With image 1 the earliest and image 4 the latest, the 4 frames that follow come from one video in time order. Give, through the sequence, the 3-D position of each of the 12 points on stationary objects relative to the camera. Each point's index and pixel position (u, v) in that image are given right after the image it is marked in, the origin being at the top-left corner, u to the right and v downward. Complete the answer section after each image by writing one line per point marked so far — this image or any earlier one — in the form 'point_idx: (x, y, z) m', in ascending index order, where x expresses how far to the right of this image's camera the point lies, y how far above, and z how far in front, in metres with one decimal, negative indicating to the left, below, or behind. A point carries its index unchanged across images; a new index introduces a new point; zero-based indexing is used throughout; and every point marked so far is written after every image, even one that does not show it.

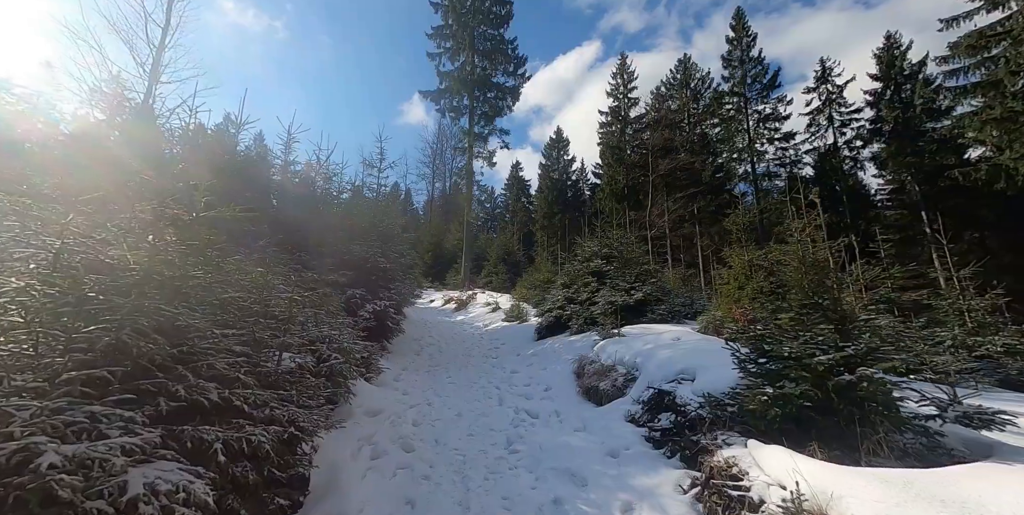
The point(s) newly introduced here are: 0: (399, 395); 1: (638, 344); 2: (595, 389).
0: (-1.6, -1.9, +5.8) m
1: (+1.6, -1.1, +5.4) m
2: (+1.0, -1.6, +5.0) m
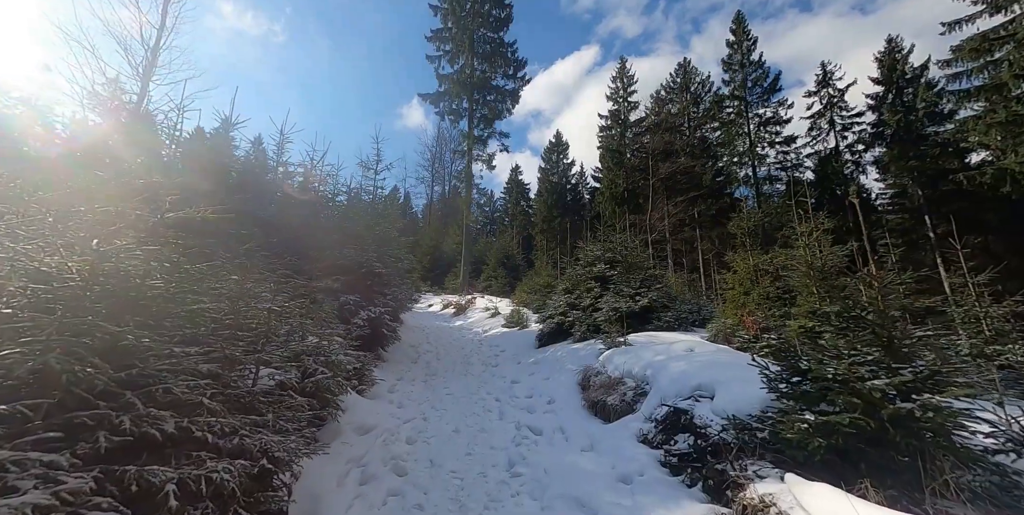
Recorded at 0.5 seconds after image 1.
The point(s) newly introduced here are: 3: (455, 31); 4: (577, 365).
0: (-1.6, -2.0, +5.5) m
1: (+1.6, -1.2, +5.1) m
2: (+1.0, -1.7, +4.7) m
3: (-2.6, +10.5, +19.4) m
4: (+1.1, -1.8, +6.8) m
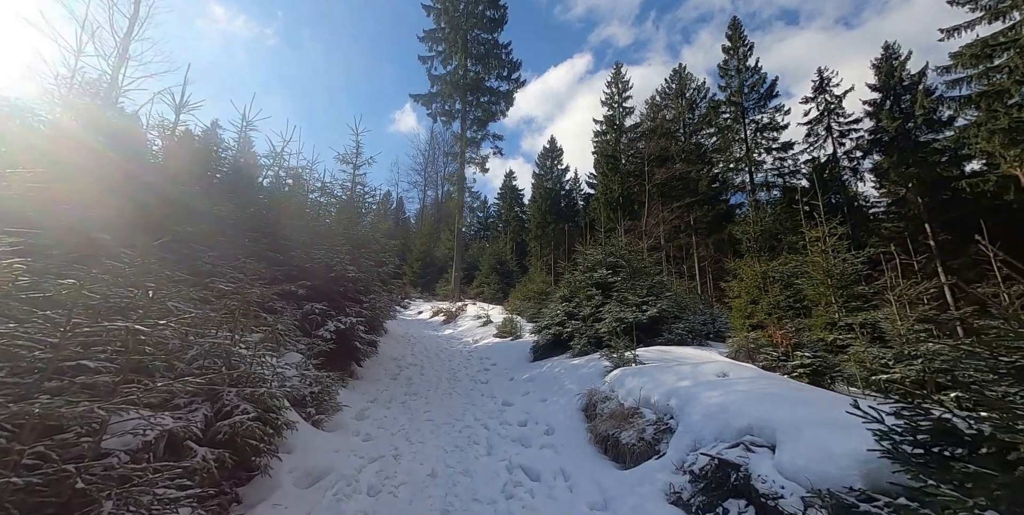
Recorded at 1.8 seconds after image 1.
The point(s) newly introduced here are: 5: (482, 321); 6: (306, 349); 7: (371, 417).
0: (-1.7, -2.0, +4.5) m
1: (+1.6, -1.2, +4.2) m
2: (+0.9, -1.7, +3.8) m
3: (-2.9, +10.3, +18.6) m
4: (+0.9, -1.8, +5.8) m
5: (-1.0, -2.1, +13.4) m
6: (-2.6, -1.1, +5.1) m
7: (-1.9, -2.1, +5.4) m
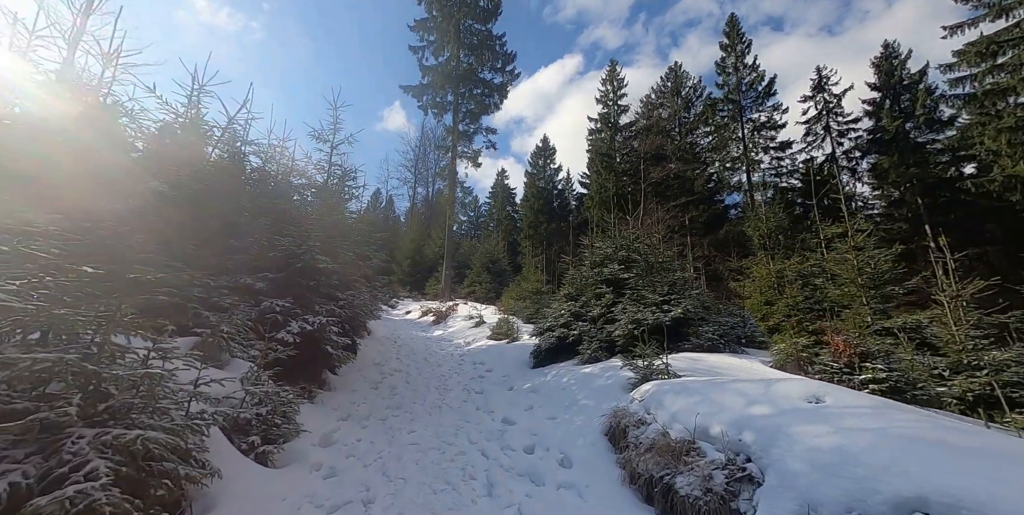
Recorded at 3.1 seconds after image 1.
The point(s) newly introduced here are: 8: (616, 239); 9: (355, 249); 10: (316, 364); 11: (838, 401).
0: (-1.6, -1.9, +3.4) m
1: (+1.6, -1.1, +3.2) m
2: (+1.0, -1.5, +2.8) m
3: (-3.0, +10.5, +17.5) m
4: (+1.0, -1.7, +4.8) m
5: (-1.1, -1.9, +12.4) m
6: (-2.5, -1.0, +4.0) m
7: (-1.8, -1.9, +4.3) m
8: (+2.0, +0.4, +8.1) m
9: (-2.7, +0.2, +7.2) m
10: (-2.7, -1.4, +5.8) m
11: (+2.1, -0.9, +2.7) m
